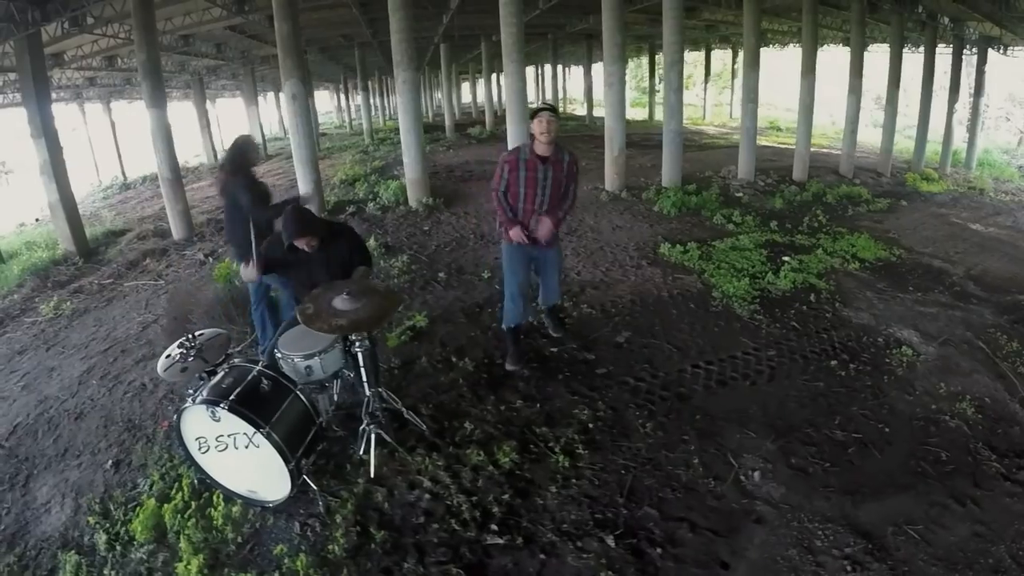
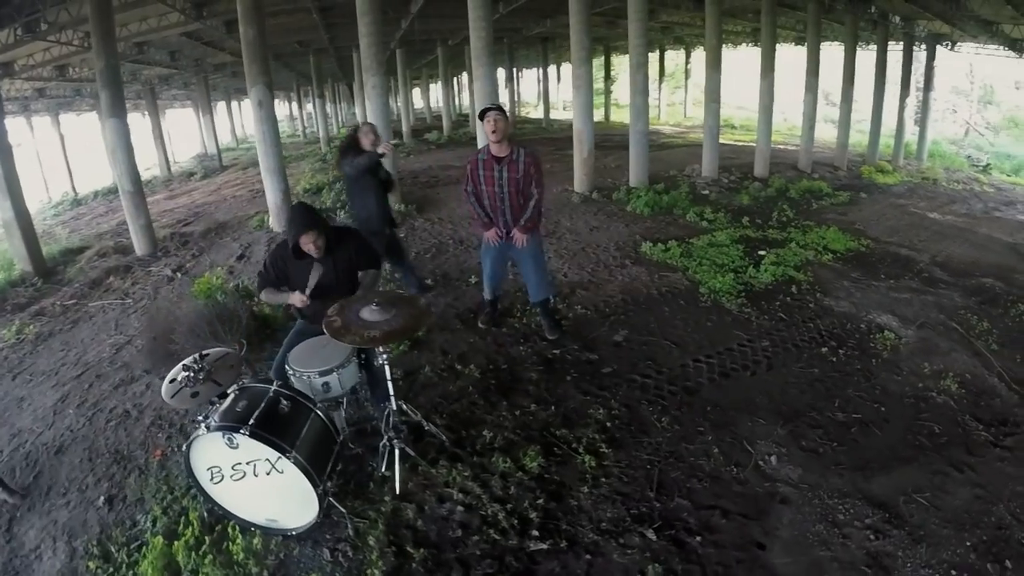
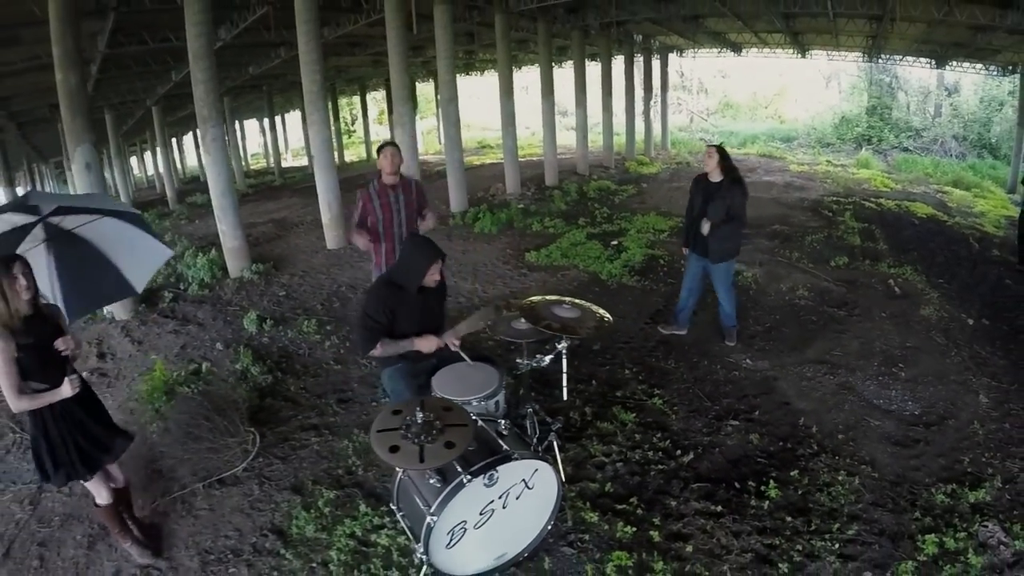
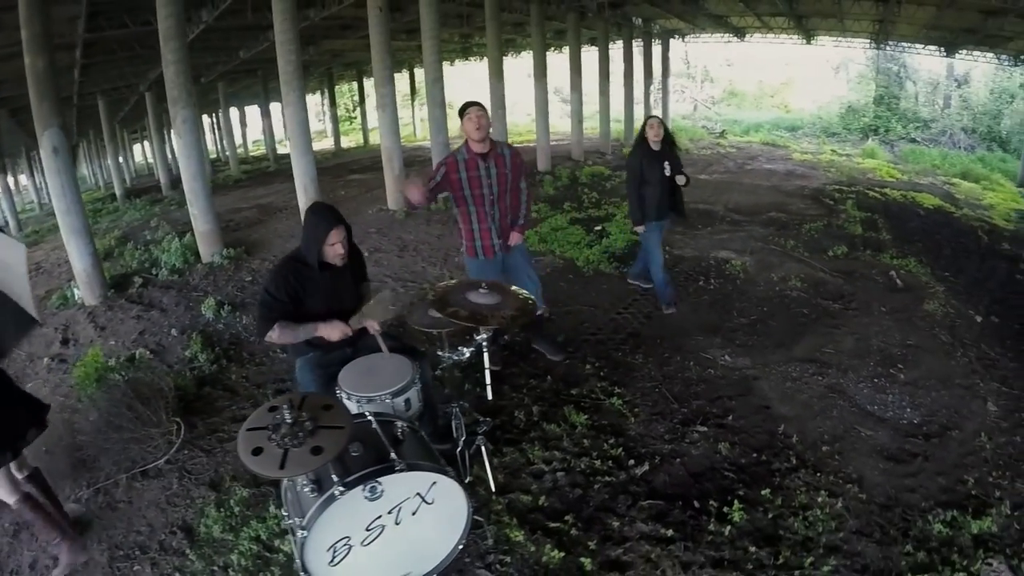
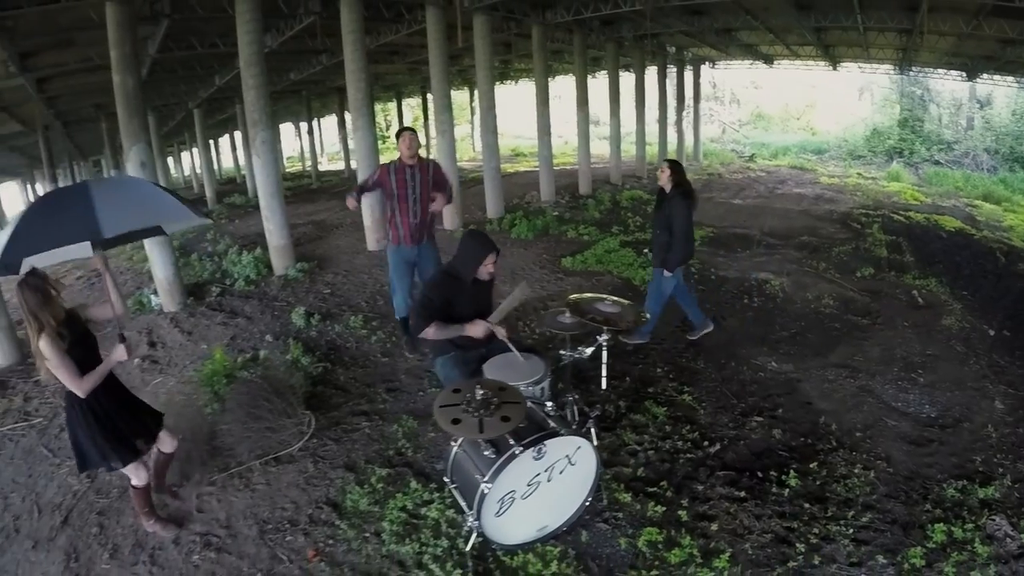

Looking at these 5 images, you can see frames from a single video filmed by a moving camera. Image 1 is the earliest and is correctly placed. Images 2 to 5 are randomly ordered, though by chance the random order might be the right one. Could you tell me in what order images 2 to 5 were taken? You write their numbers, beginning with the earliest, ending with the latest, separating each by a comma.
2, 4, 3, 5
